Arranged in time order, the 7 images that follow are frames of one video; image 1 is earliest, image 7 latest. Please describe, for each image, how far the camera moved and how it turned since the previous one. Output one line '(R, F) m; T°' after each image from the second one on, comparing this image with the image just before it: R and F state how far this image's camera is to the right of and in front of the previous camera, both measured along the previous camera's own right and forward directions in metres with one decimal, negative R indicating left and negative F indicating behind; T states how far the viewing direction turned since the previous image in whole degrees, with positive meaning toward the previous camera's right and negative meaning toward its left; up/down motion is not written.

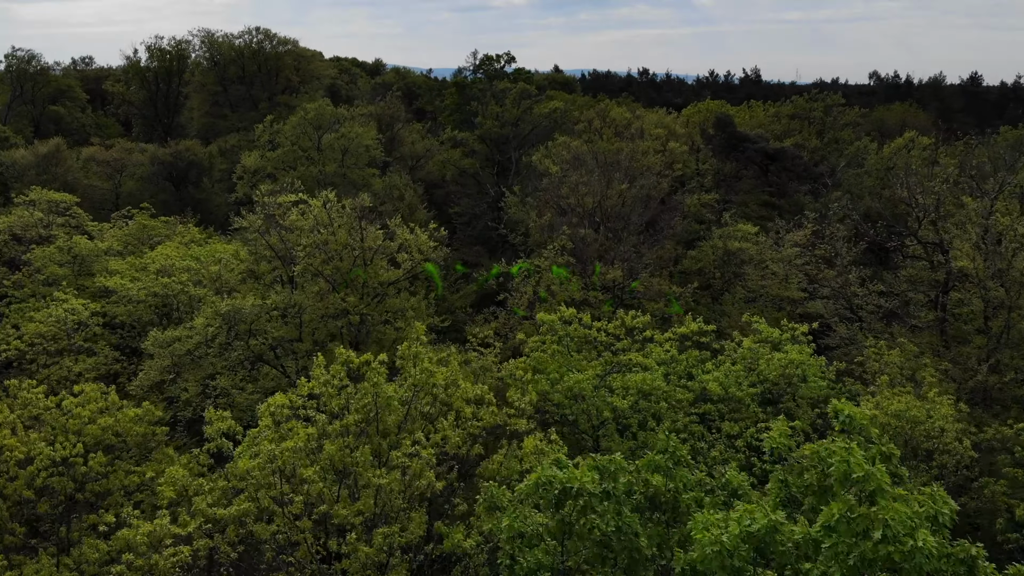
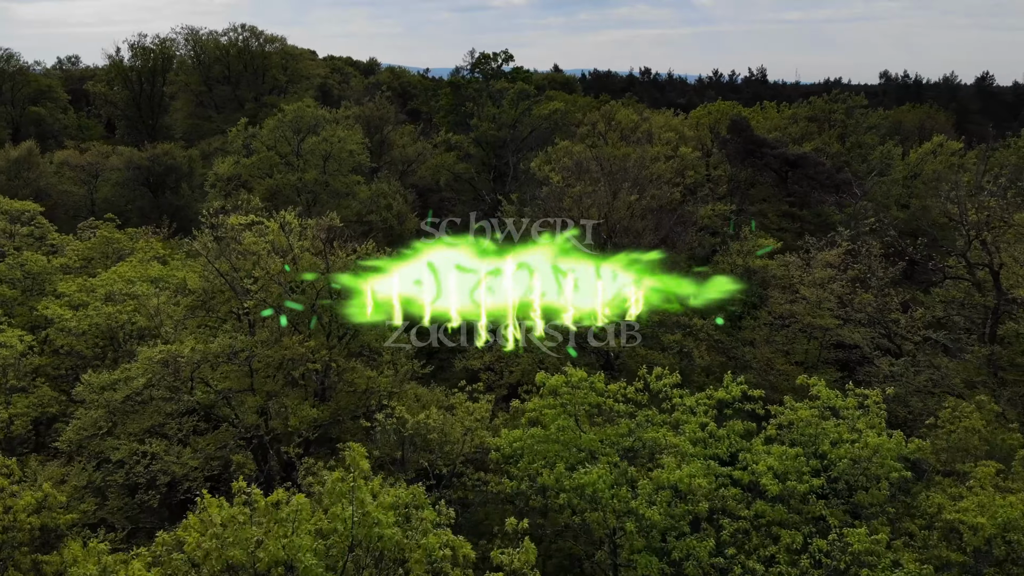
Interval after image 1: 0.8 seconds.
(+0.1, +2.8) m; 0°
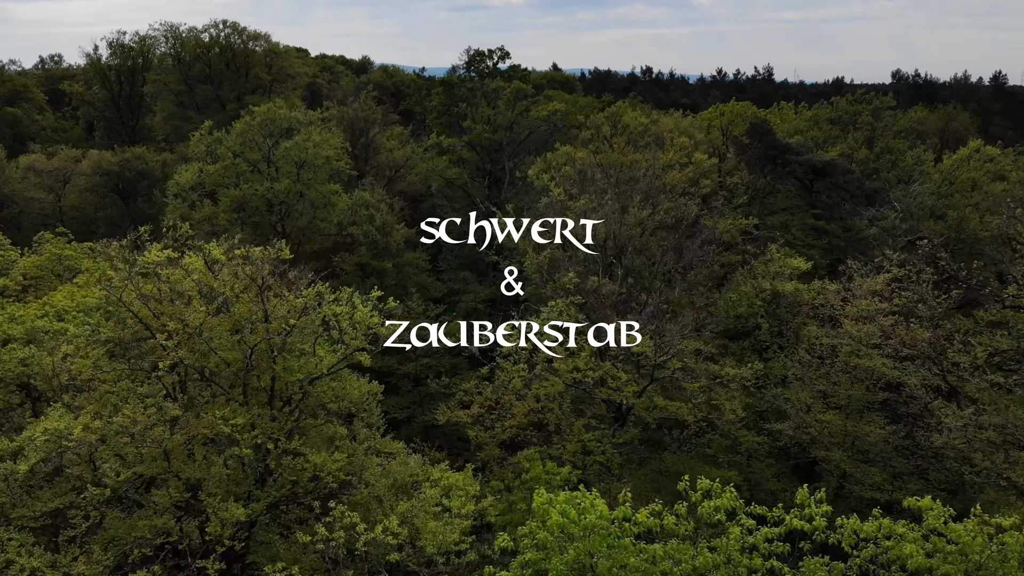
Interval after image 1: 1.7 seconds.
(+0.1, +3.1) m; 0°
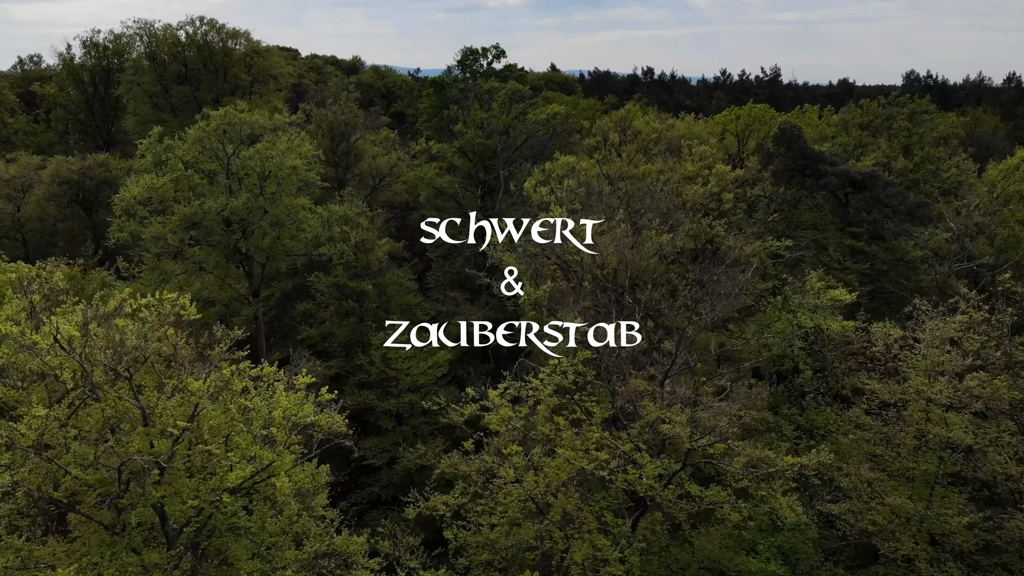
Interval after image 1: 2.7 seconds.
(+0.1, +3.4) m; 0°
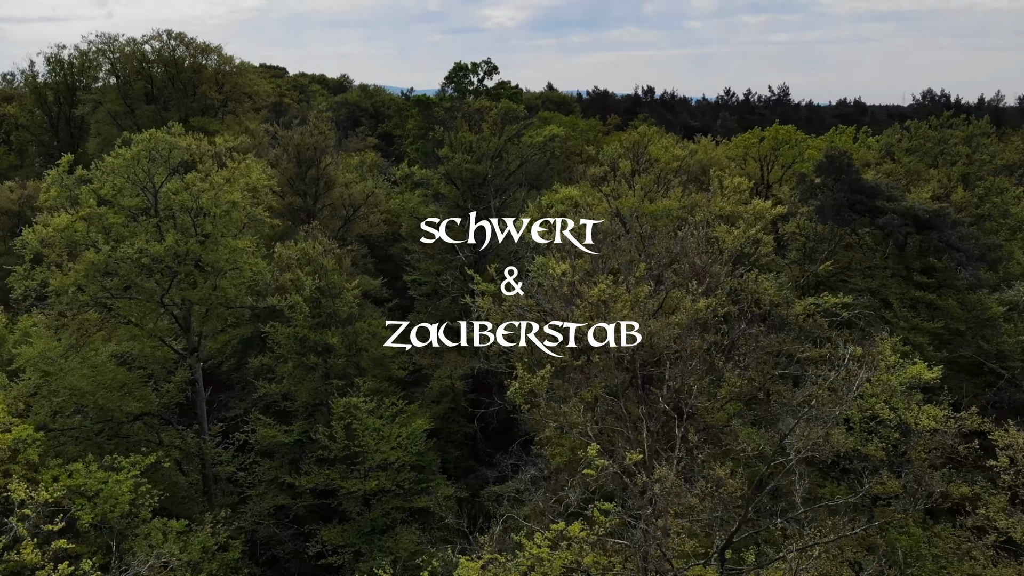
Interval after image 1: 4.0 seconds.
(+0.2, +4.3) m; 0°
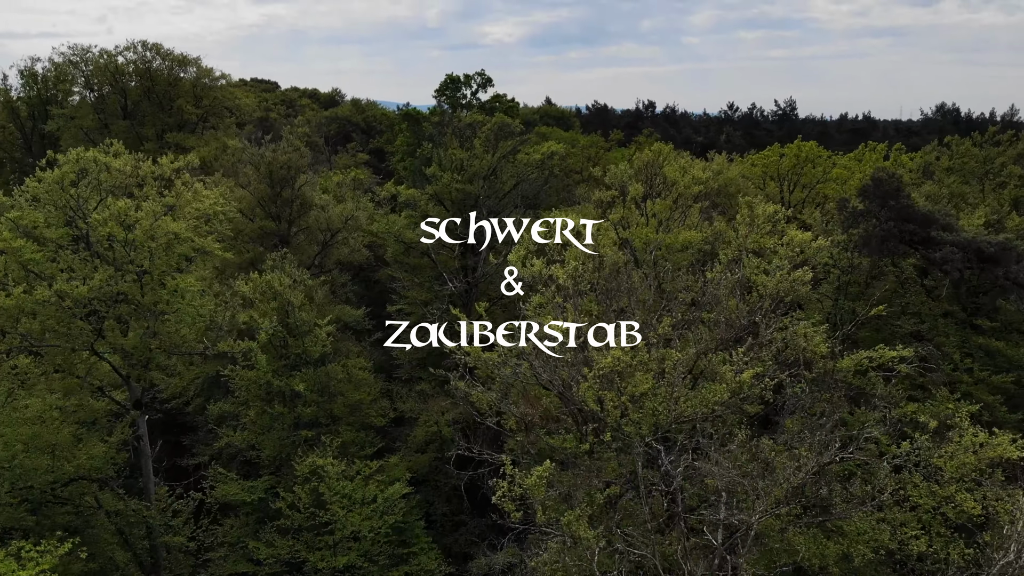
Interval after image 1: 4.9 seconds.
(+0.1, +2.9) m; 0°
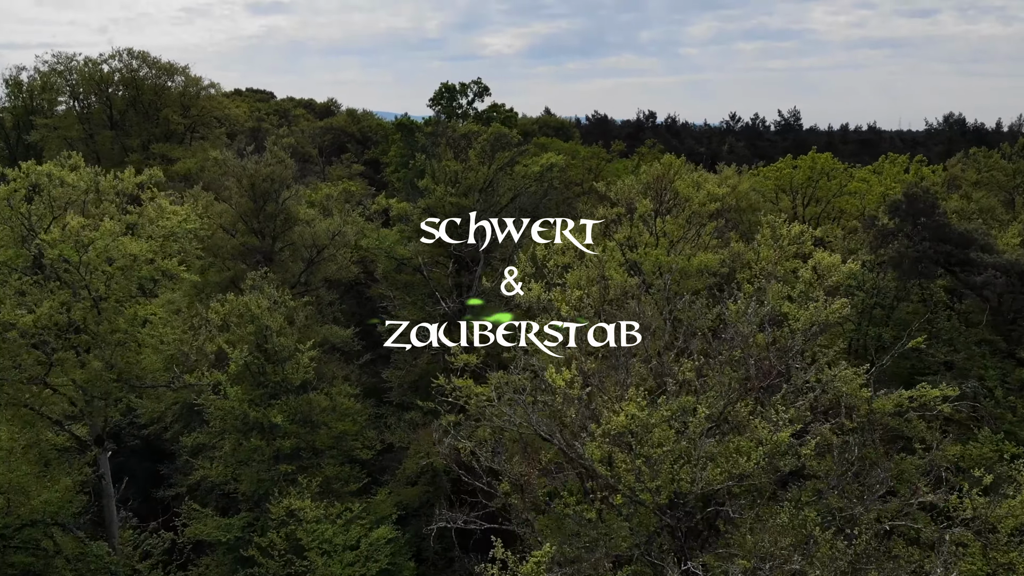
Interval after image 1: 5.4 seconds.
(+0.1, +1.6) m; 0°
